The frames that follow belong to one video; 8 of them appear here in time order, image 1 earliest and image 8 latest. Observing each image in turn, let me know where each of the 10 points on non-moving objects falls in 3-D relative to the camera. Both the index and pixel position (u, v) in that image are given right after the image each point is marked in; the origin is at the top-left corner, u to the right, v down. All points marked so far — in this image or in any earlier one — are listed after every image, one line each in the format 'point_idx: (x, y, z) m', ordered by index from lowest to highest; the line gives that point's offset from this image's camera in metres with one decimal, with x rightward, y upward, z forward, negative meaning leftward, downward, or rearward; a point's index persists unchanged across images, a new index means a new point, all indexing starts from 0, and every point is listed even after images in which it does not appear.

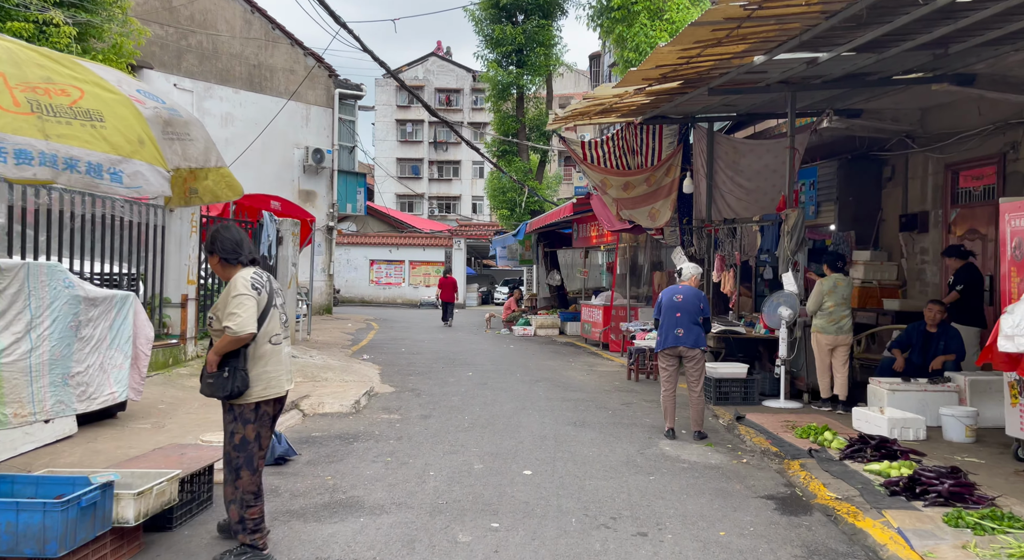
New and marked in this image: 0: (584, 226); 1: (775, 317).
0: (+1.6, +1.2, +16.1) m
1: (+3.0, -0.4, +8.3) m
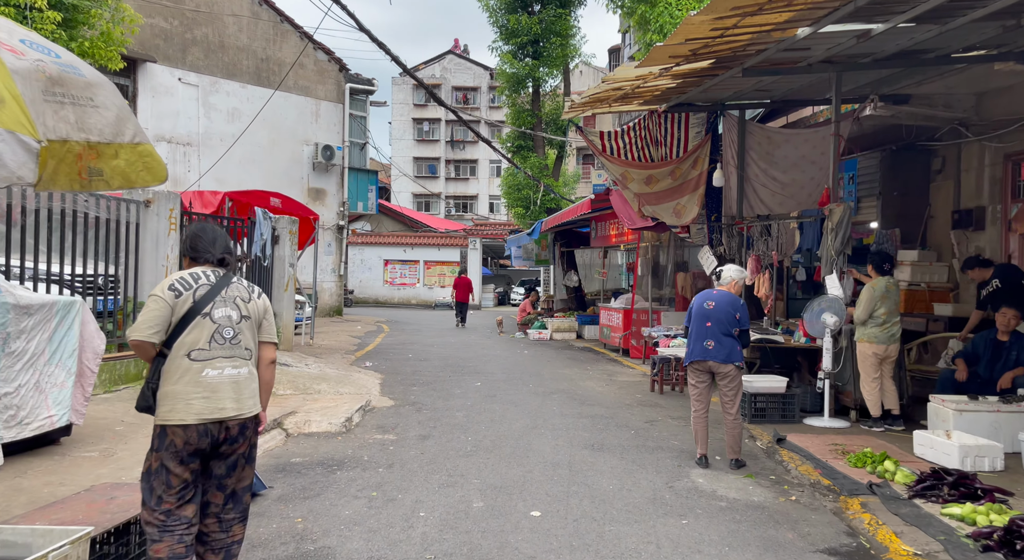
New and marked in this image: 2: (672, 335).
0: (+1.9, +1.2, +15.2) m
1: (+3.1, -0.5, +7.3) m
2: (+2.5, -0.8, +11.1) m
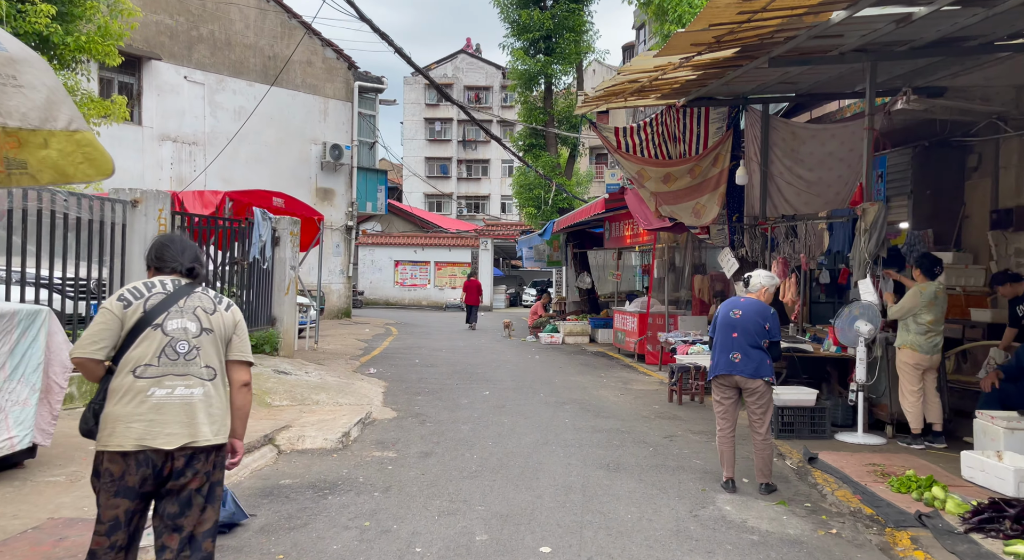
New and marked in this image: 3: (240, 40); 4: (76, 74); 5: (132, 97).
0: (+2.1, +1.1, +14.7) m
1: (+3.2, -0.5, +6.8) m
2: (+2.6, -0.9, +10.6) m
3: (-7.4, +6.5, +19.8) m
4: (-6.8, +3.2, +11.3) m
5: (-9.3, +4.5, +17.8) m
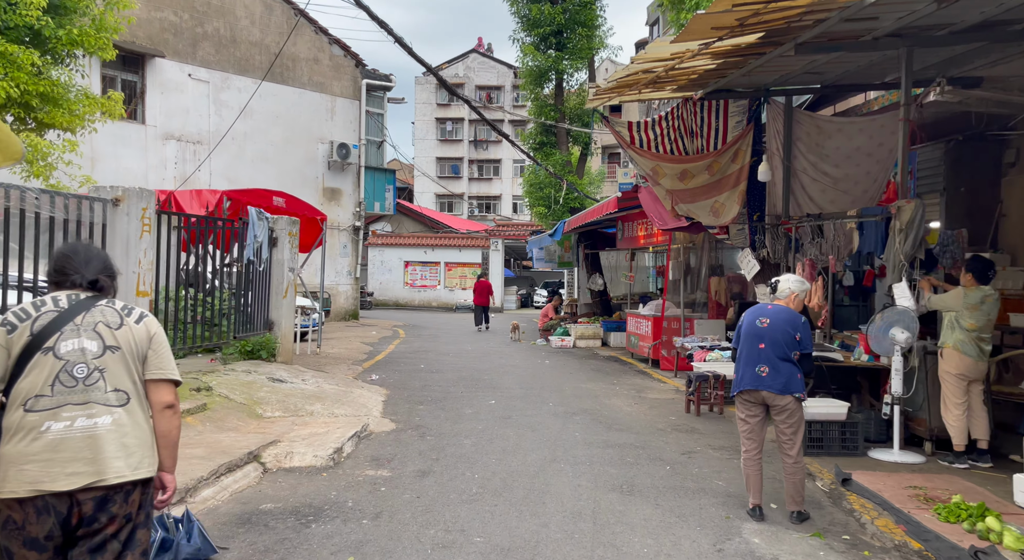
0: (+2.3, +1.1, +14.2) m
1: (+3.2, -0.5, +6.3) m
2: (+2.7, -0.9, +10.1) m
3: (-7.1, +6.5, +19.5) m
4: (-6.6, +3.2, +10.9) m
5: (-9.0, +4.4, +17.4) m
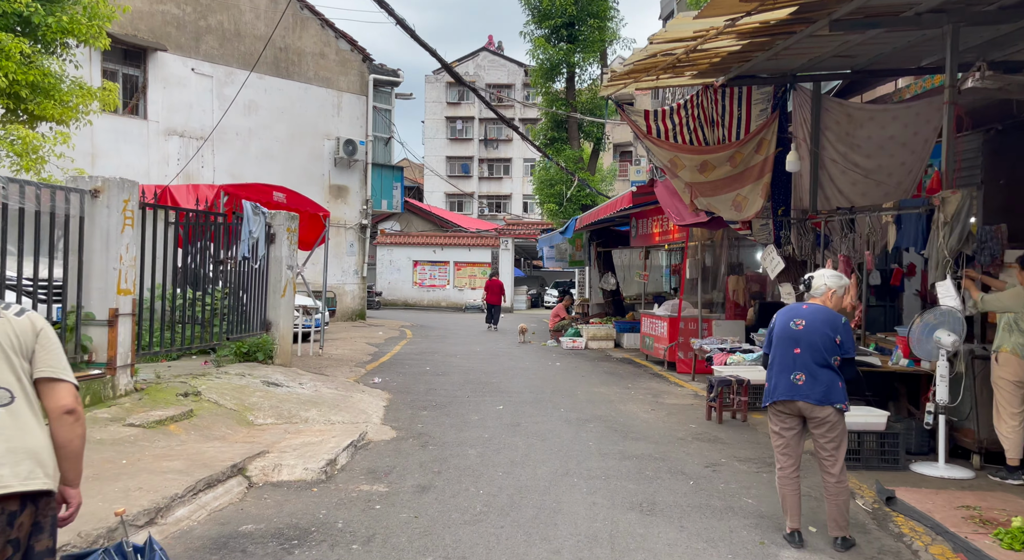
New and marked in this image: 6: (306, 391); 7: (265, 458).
0: (+2.5, +1.1, +13.7) m
1: (+3.3, -0.5, +5.8) m
2: (+2.8, -0.9, +9.6) m
3: (-6.9, +6.5, +19.1) m
4: (-6.5, +3.2, +10.5) m
5: (-8.8, +4.5, +17.1) m
6: (-2.2, -1.2, +7.8) m
7: (-1.8, -1.3, +5.4) m
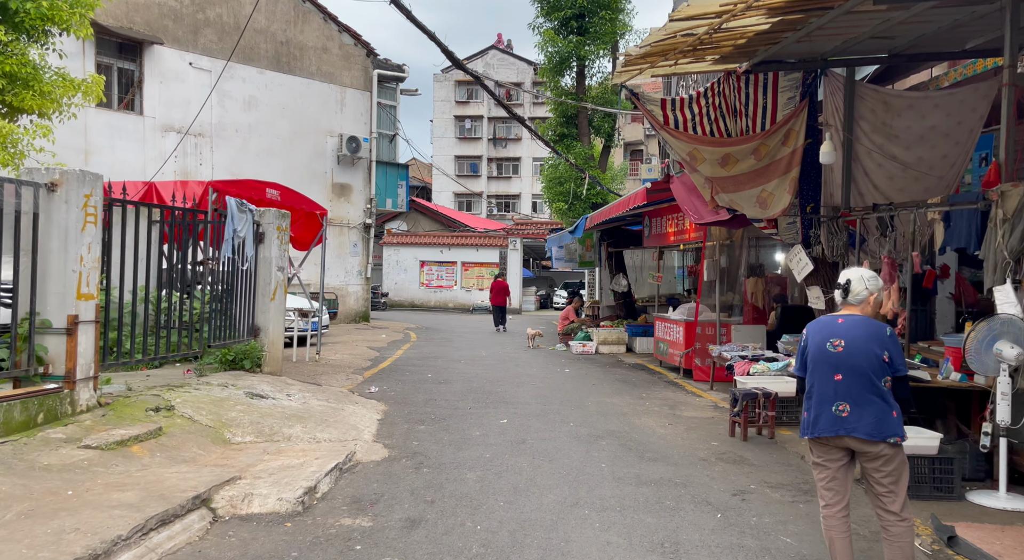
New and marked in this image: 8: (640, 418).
0: (+2.6, +1.1, +13.0) m
1: (+3.3, -0.6, +5.1) m
2: (+2.9, -0.9, +8.9) m
3: (-6.7, +6.5, +18.5) m
4: (-6.4, +3.2, +10.0) m
5: (-8.6, +4.4, +16.5) m
6: (-2.2, -1.2, +7.2) m
7: (-1.8, -1.3, +4.7) m
8: (+1.4, -1.5, +7.9) m
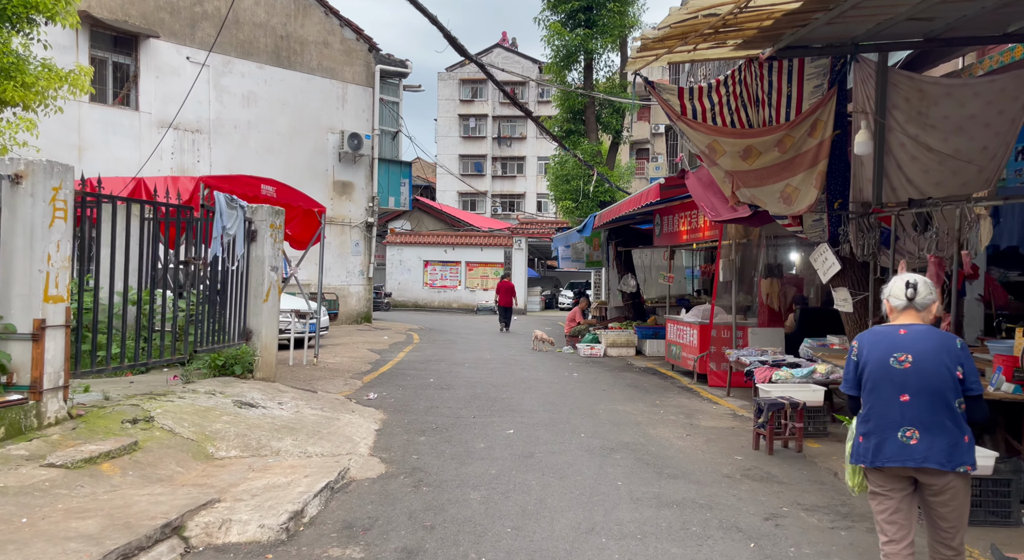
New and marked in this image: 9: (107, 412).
0: (+2.7, +1.1, +12.5) m
1: (+3.4, -0.6, +4.6) m
2: (+3.0, -1.0, +8.4) m
3: (-6.5, +6.5, +18.1) m
4: (-6.3, +3.2, +9.5) m
5: (-8.5, +4.4, +16.1) m
6: (-2.1, -1.2, +6.7) m
7: (-1.8, -1.3, +4.3) m
8: (+1.5, -1.5, +7.4) m
9: (-3.1, -1.0, +5.5) m
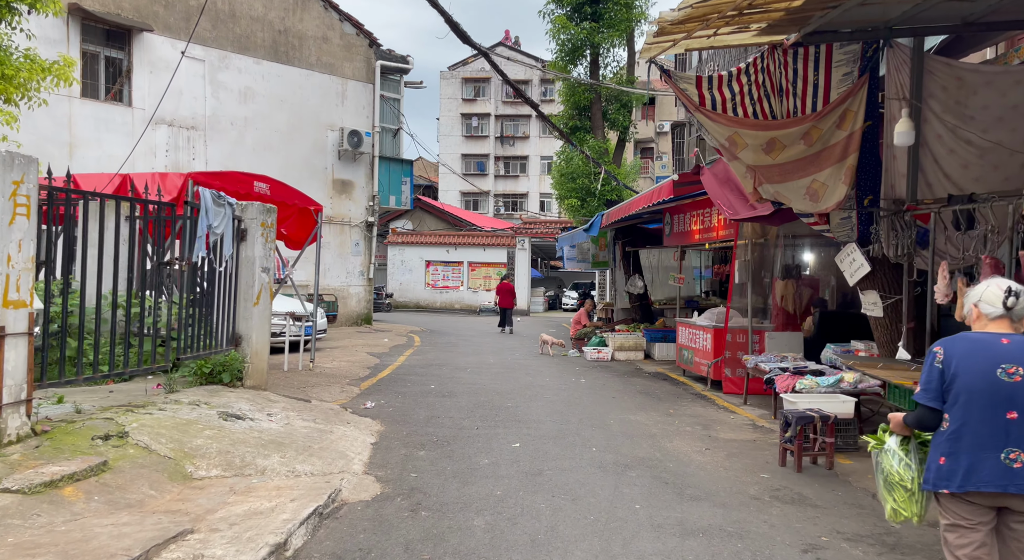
0: (+2.8, +1.0, +12.0) m
1: (+3.4, -0.6, +4.1) m
2: (+3.0, -1.0, +7.9) m
3: (-6.4, +6.5, +17.6) m
4: (-6.3, +3.1, +9.1) m
5: (-8.4, +4.4, +15.7) m
6: (-2.0, -1.2, +6.2) m
7: (-1.7, -1.4, +3.8) m
8: (+1.5, -1.5, +6.9) m
9: (-3.0, -1.0, +5.1) m
